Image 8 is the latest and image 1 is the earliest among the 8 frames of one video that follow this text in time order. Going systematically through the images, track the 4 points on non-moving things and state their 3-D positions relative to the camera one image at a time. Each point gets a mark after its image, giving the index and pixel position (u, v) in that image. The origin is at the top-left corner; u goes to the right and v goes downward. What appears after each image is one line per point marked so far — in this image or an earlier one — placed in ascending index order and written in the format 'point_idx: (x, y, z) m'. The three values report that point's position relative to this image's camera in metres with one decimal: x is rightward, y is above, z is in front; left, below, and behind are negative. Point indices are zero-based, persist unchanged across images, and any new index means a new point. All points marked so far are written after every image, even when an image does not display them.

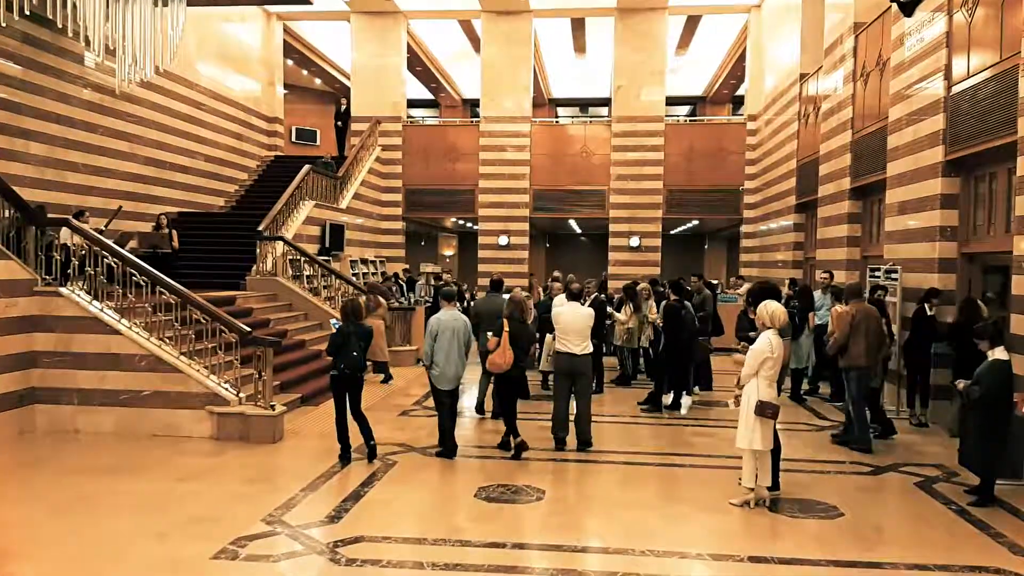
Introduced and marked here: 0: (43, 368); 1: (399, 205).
0: (-3.8, -0.6, +6.7) m
1: (-2.3, +1.7, +17.0) m
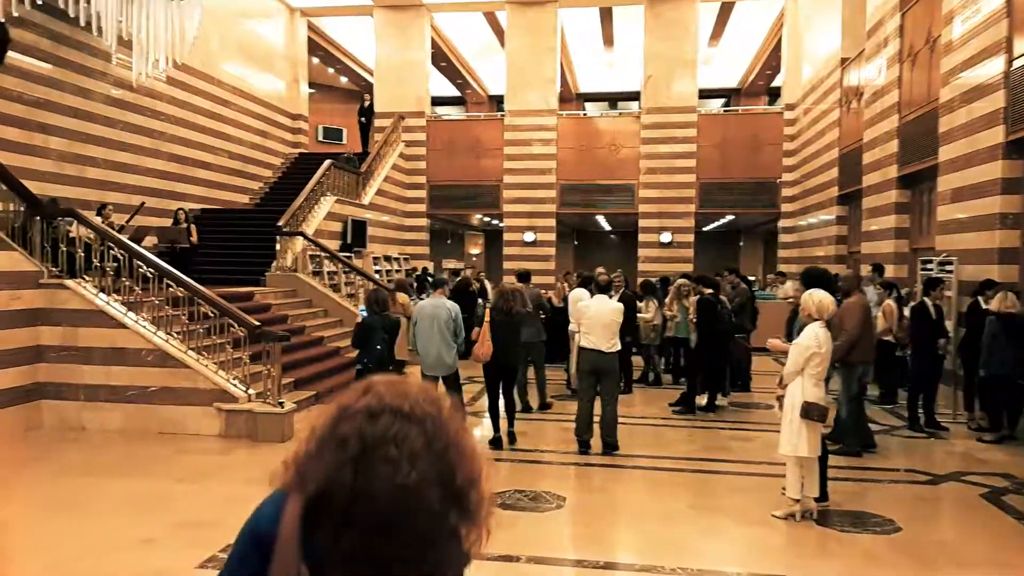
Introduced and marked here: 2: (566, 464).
0: (-3.6, -0.6, +6.4) m
1: (-1.8, +1.7, +16.7) m
2: (+0.4, -1.2, +5.8) m
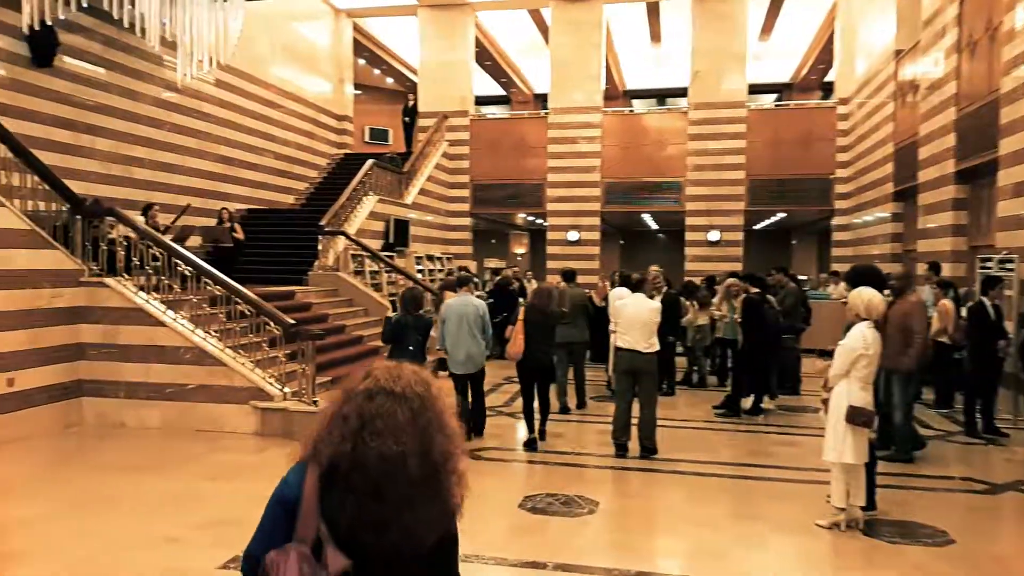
0: (-3.3, -0.6, +6.5) m
1: (-0.9, +1.7, +16.6) m
2: (+0.6, -1.2, +5.7) m
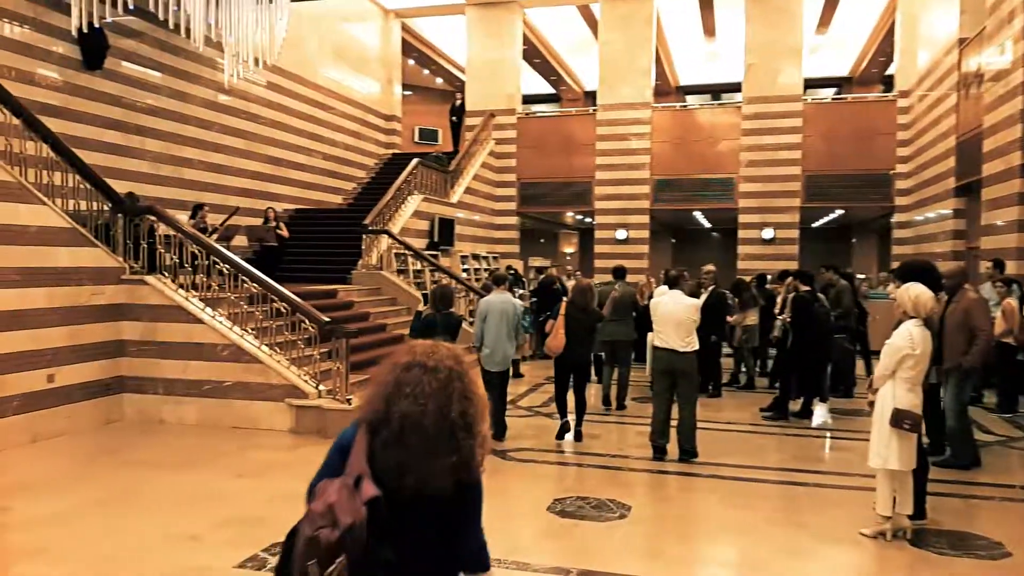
0: (-3.0, -0.6, +6.6) m
1: (0.0, +1.8, +16.5) m
2: (+0.8, -1.2, +5.5) m
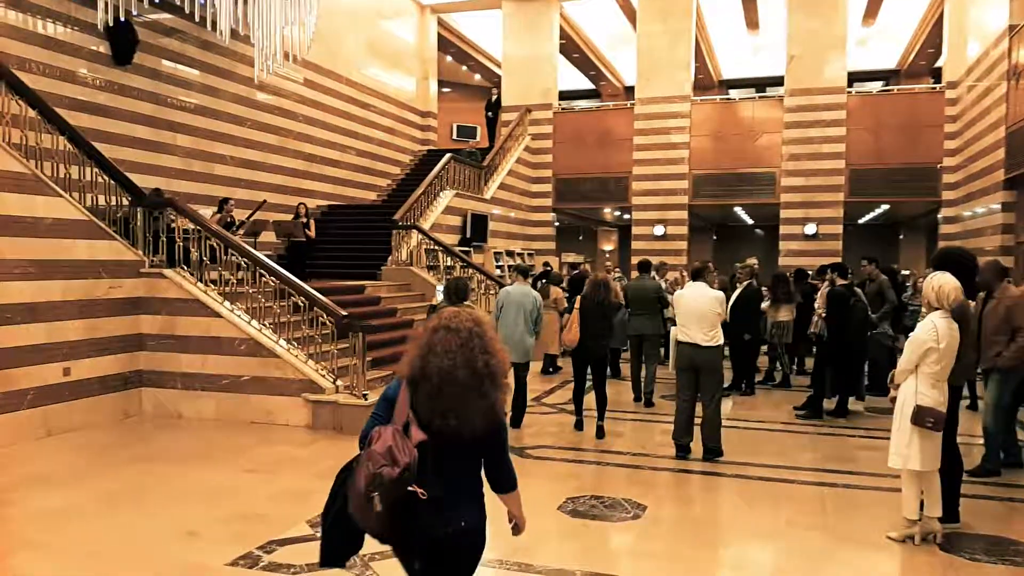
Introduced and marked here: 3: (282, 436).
0: (-2.9, -0.5, +6.6) m
1: (+0.8, +1.8, +16.3) m
2: (+0.9, -1.1, +5.3) m
3: (-1.6, -1.1, +5.9) m
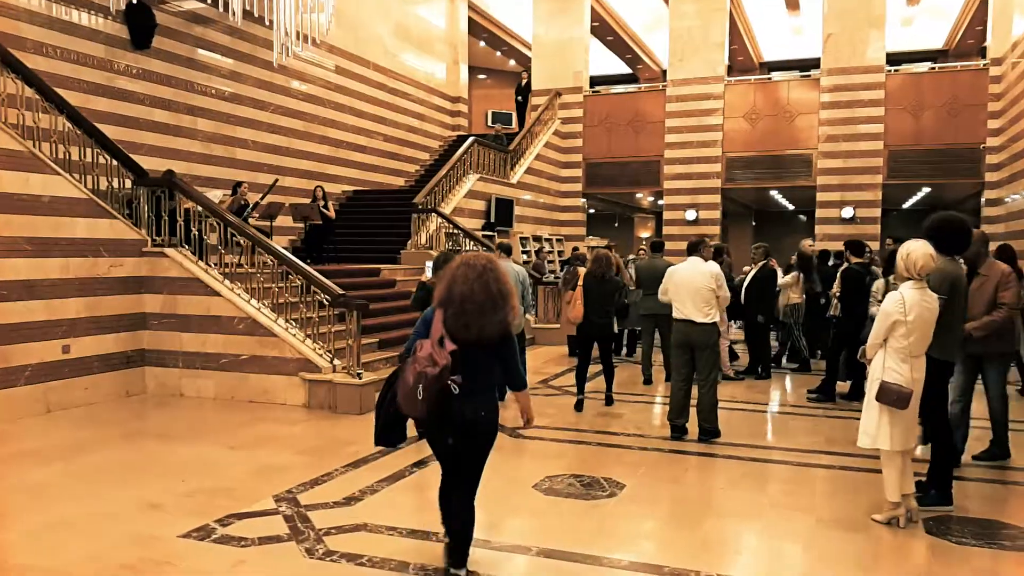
0: (-2.9, -0.3, +6.6) m
1: (+1.3, +2.1, +16.1) m
2: (+0.9, -1.0, +5.1) m
3: (-1.7, -0.9, +5.9) m
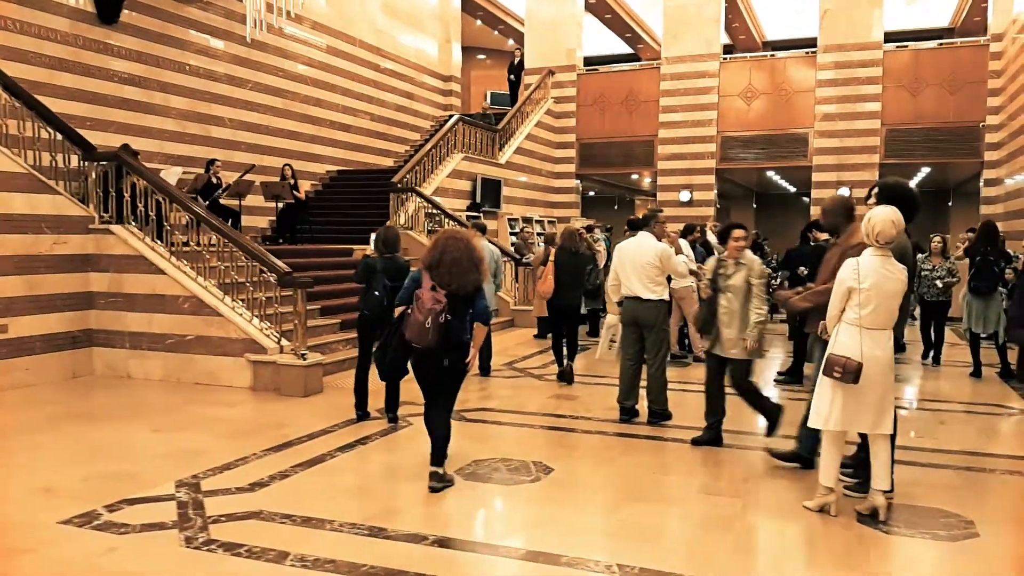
0: (-3.2, -0.2, +6.4) m
1: (+1.2, +2.4, +15.8) m
2: (+0.5, -0.9, +4.9) m
3: (-2.0, -0.8, +5.7) m
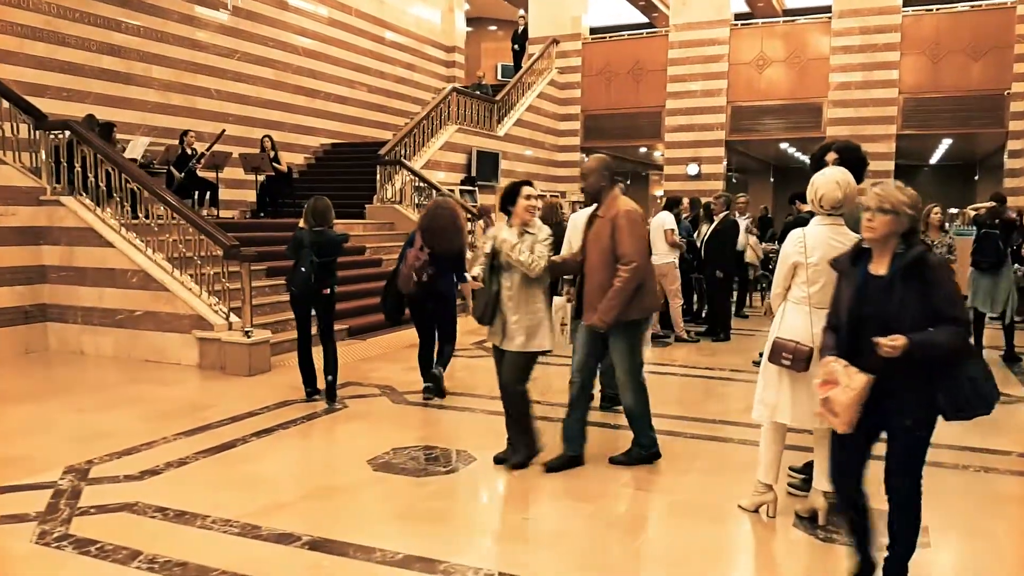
0: (-3.4, 0.0, +6.2) m
1: (+1.3, +2.9, +15.4) m
2: (+0.2, -0.7, +4.5) m
3: (-2.3, -0.6, +5.5) m
